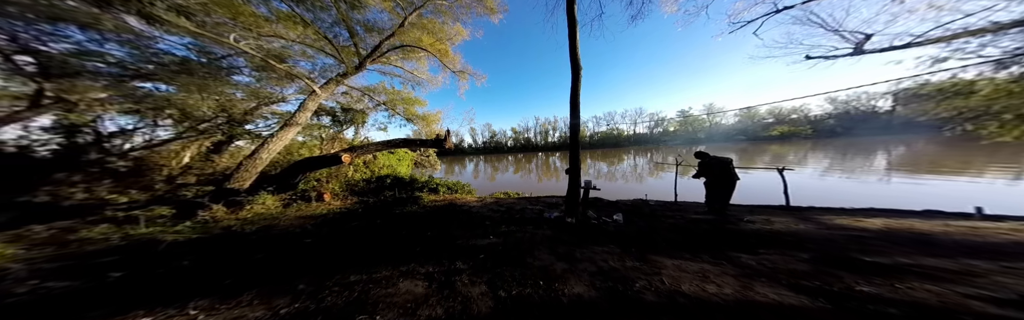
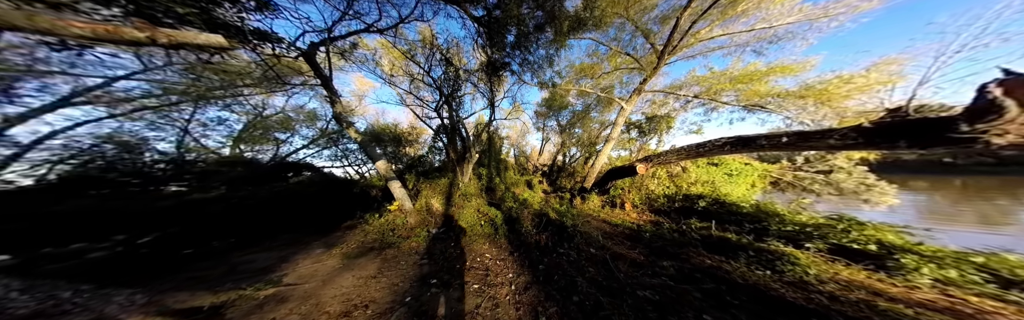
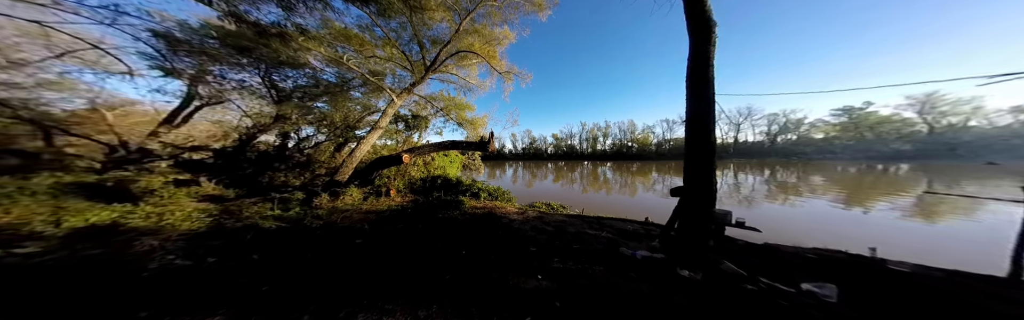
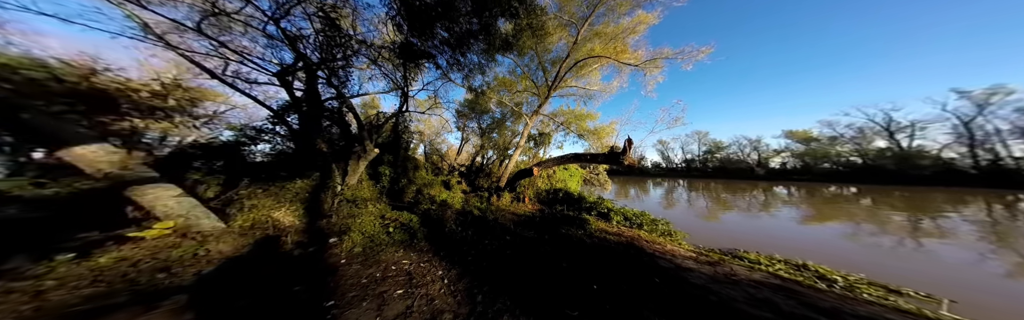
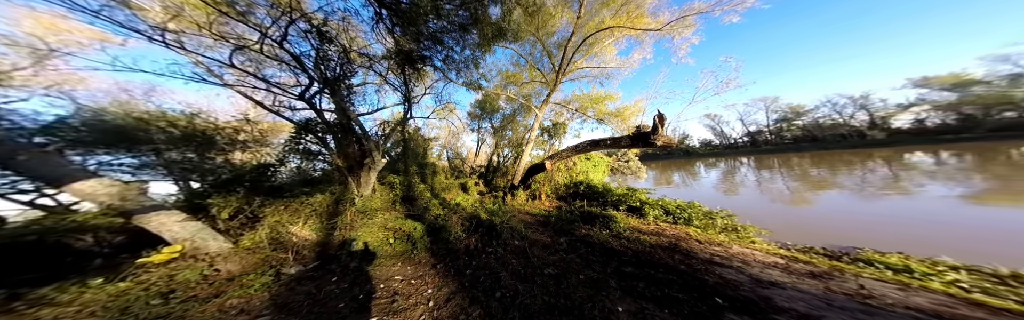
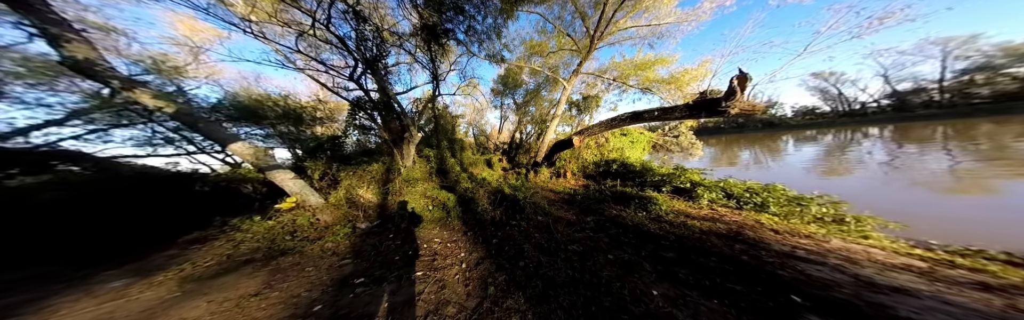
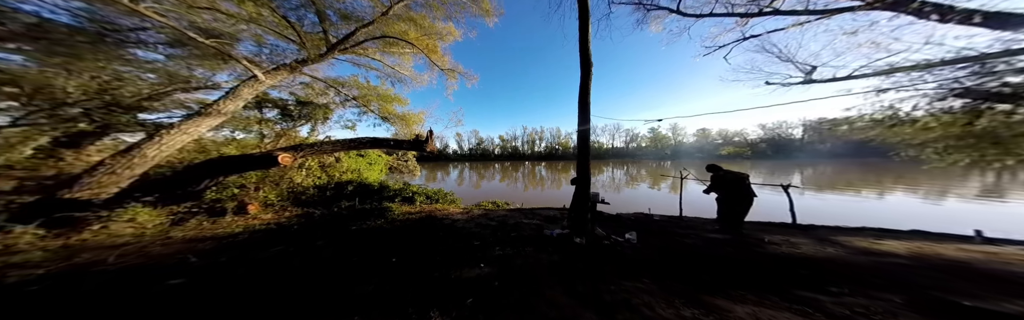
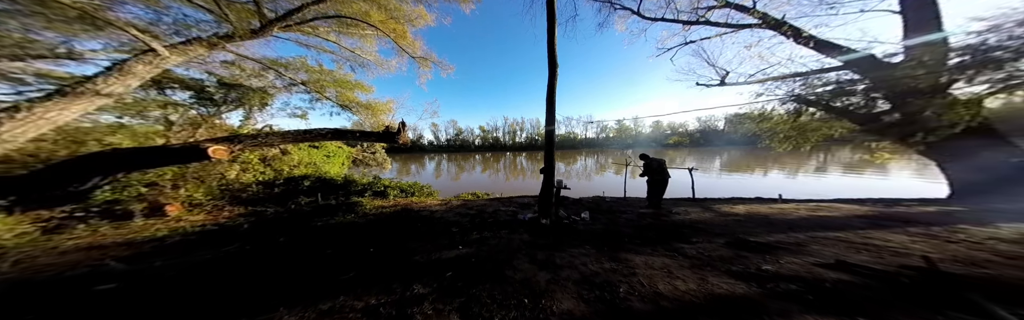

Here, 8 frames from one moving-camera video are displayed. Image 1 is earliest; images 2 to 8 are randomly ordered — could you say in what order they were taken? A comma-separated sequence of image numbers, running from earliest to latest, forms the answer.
8, 7, 3, 4, 2, 6, 5
